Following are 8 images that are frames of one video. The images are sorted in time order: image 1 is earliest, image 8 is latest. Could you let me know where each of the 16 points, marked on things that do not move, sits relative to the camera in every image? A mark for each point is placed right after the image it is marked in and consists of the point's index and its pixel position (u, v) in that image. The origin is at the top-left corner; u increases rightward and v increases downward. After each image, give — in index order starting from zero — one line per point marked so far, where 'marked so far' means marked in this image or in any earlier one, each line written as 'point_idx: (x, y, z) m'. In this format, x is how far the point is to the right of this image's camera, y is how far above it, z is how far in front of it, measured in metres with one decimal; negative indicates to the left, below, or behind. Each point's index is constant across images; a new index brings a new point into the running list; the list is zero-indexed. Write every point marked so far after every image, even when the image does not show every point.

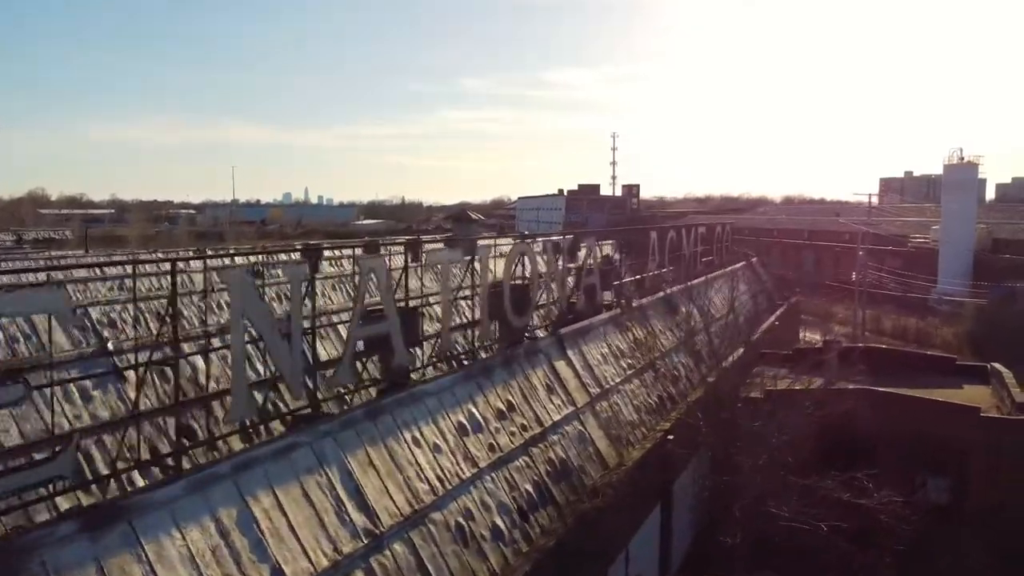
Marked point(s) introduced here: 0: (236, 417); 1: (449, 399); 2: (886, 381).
0: (-1.1, -0.5, +4.6) m
1: (-0.3, -0.6, +6.0) m
2: (+3.5, -0.9, +10.7) m
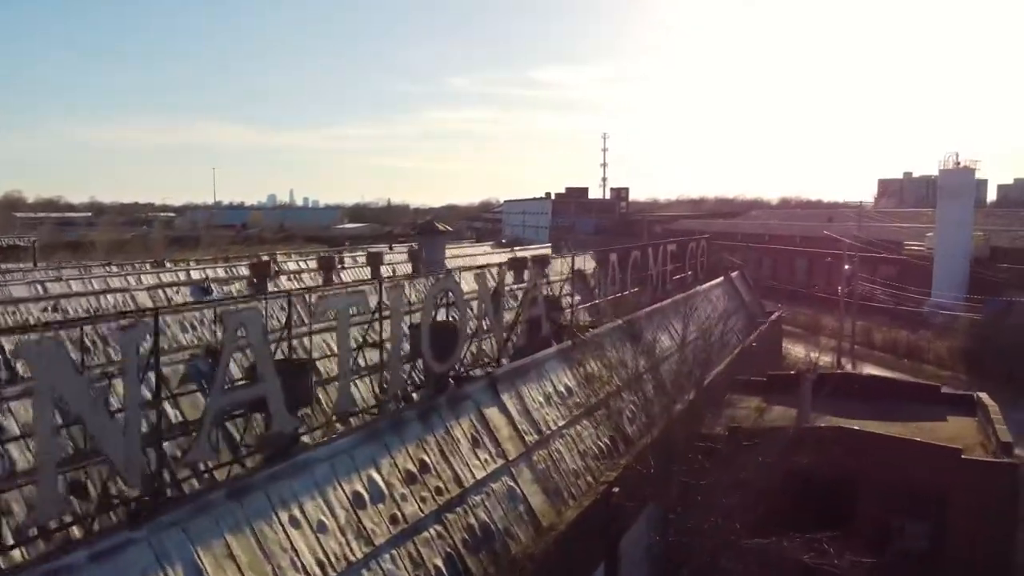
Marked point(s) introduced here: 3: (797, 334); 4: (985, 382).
0: (-1.6, -0.8, +3.8) m
1: (-0.8, -0.8, +5.3) m
2: (+3.1, -1.1, +9.9) m
3: (+4.9, -0.8, +19.4) m
4: (+6.7, -1.3, +16.0) m
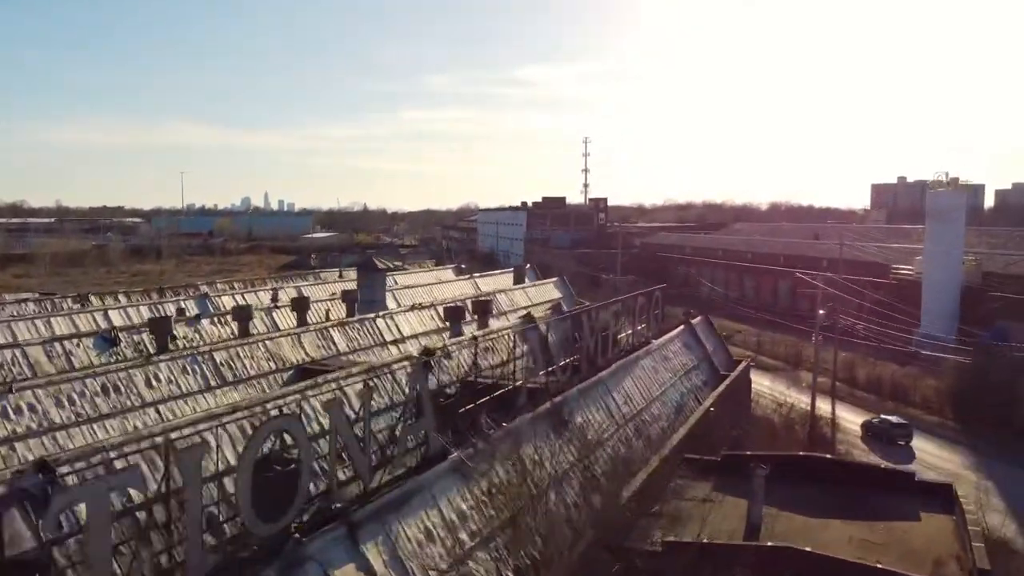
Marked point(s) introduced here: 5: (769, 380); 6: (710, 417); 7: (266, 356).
0: (-2.2, -1.4, +2.6) m
1: (-1.5, -1.5, +4.0) m
2: (+2.4, -1.7, +8.7) m
3: (+4.2, -1.3, +18.2) m
4: (+6.0, -1.9, +14.7) m
5: (+3.9, -1.4, +17.3) m
6: (+1.9, -1.3, +11.0) m
7: (-2.6, -0.7, +11.8) m
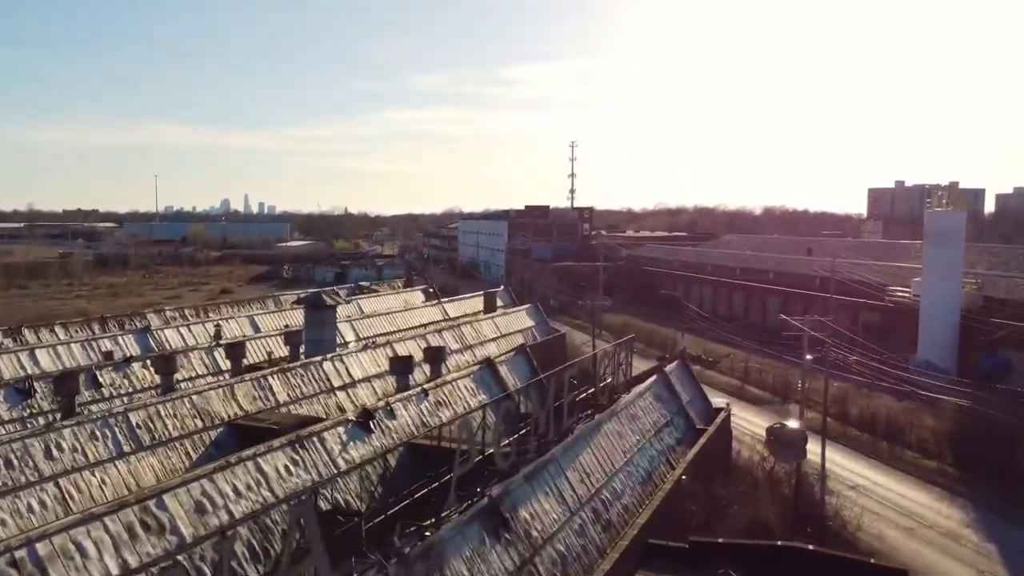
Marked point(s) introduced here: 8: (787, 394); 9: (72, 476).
0: (-2.7, -2.0, +1.4) m
1: (-1.9, -2.0, +2.9) m
2: (+2.0, -2.2, +7.6) m
3: (+3.8, -1.7, +17.0) m
4: (+5.5, -2.3, +13.6) m
5: (+3.5, -1.8, +16.2) m
6: (+1.5, -1.7, +9.9) m
7: (-3.0, -1.2, +10.7) m
8: (+4.2, -1.6, +17.2) m
9: (-3.5, -1.5, +9.1) m
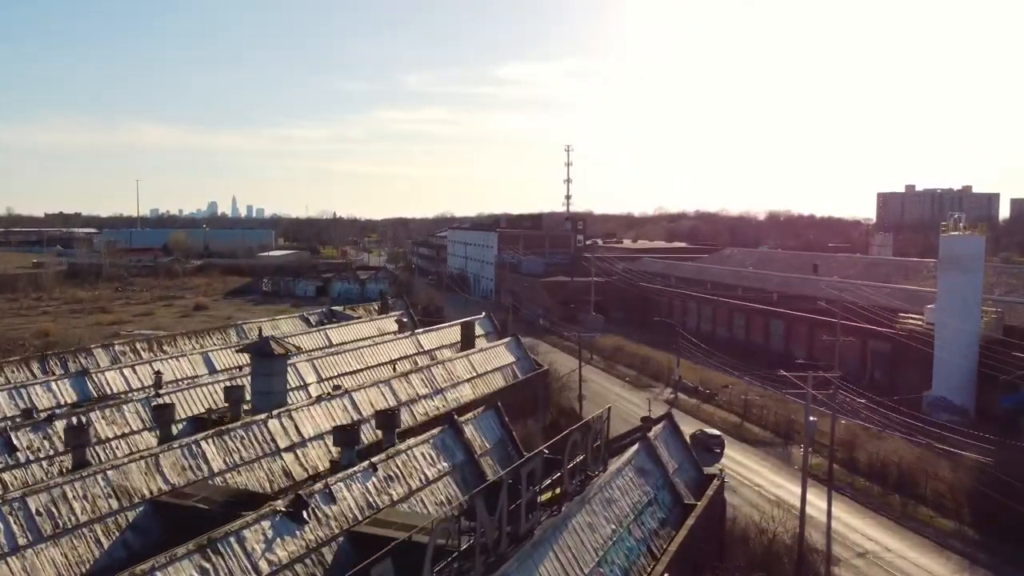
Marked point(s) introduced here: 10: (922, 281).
0: (-3.1, -2.6, +0.1) m
1: (-2.3, -2.6, +1.6) m
2: (+1.6, -2.7, +6.2) m
3: (+3.5, -2.1, +15.7) m
4: (+5.2, -2.8, +12.2) m
5: (+3.2, -2.3, +14.9) m
6: (+1.1, -2.2, +8.6) m
7: (-3.3, -1.7, +9.4) m
8: (+3.9, -2.0, +15.8) m
9: (-3.8, -2.0, +7.8) m
10: (+6.9, +0.1, +19.1) m
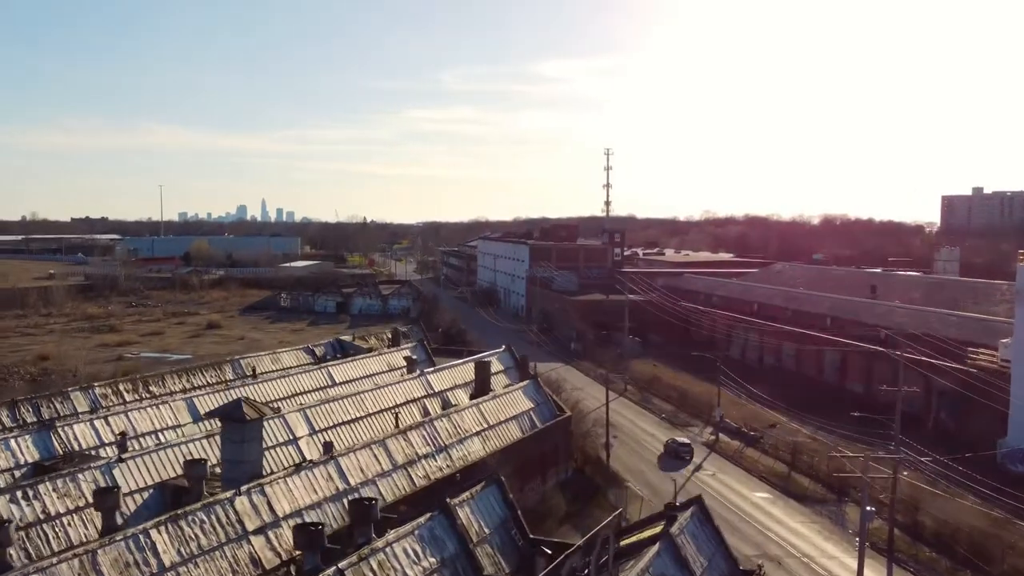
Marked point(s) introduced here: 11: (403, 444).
0: (-3.6, -3.2, -1.3) m
1: (-2.7, -3.2, +0.1) m
2: (+1.4, -3.3, +4.6) m
3: (+3.7, -2.6, +13.9) m
4: (+5.3, -3.3, +10.4) m
5: (+3.4, -2.7, +13.1) m
6: (+1.0, -2.8, +6.9) m
7: (-3.4, -2.2, +7.9) m
8: (+4.1, -2.5, +14.1) m
9: (-4.0, -2.6, +6.4) m
10: (+7.3, -0.4, +17.2) m
11: (-1.1, -1.6, +11.8) m
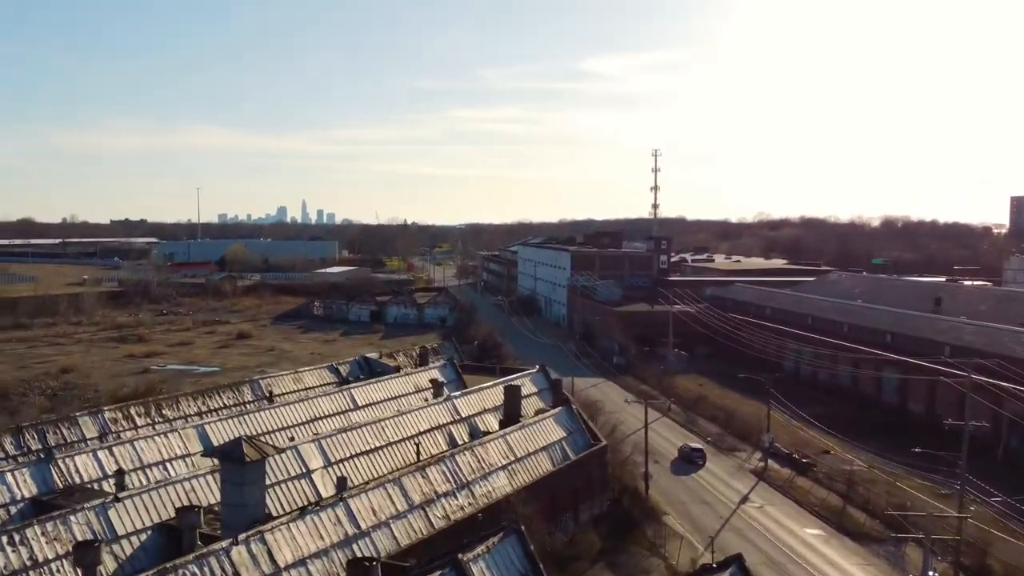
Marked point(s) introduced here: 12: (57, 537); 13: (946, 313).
0: (-3.9, -3.5, -2.0) m
1: (-3.0, -3.5, -0.7) m
2: (+1.3, -3.6, +3.6) m
3: (+4.0, -2.8, +12.8) m
4: (+5.5, -3.5, +9.2) m
5: (+3.7, -3.0, +12.1) m
6: (+1.1, -3.0, +6.0) m
7: (-3.3, -2.5, +7.2) m
8: (+4.5, -2.7, +13.0) m
9: (-4.0, -2.8, +5.6) m
10: (+7.8, -0.6, +15.9) m
11: (-0.9, -1.8, +10.9) m
12: (-3.8, -2.1, +9.5) m
13: (+6.7, -0.4, +17.5) m
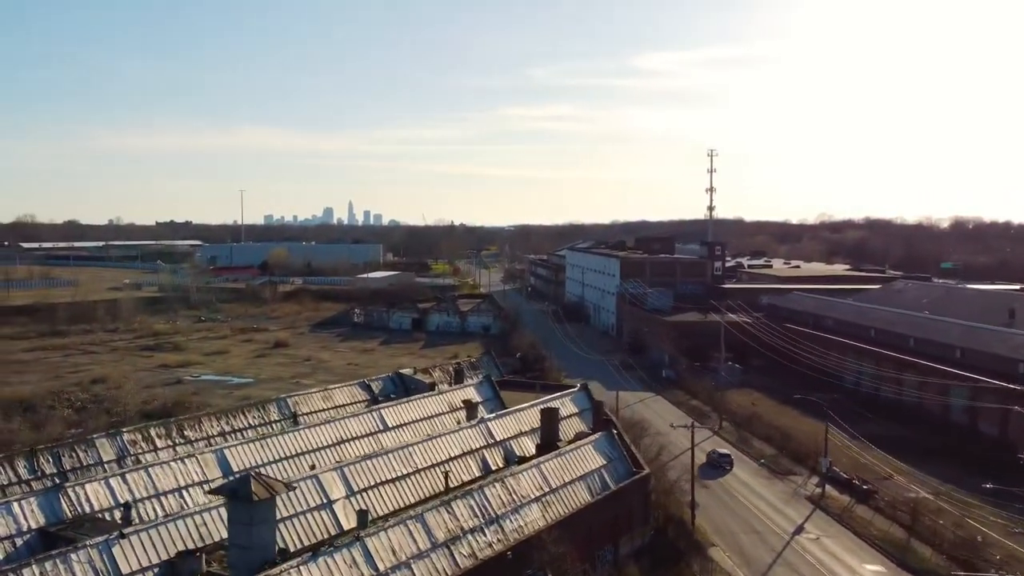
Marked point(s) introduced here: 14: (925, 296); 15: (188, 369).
0: (-4.3, -3.7, -2.6) m
1: (-3.3, -3.7, -1.3) m
2: (+1.2, -3.8, +2.7) m
3: (+4.4, -3.0, +11.8) m
4: (+5.7, -3.7, +8.1) m
5: (+4.0, -3.2, +11.0) m
6: (+1.1, -3.3, +5.1) m
7: (-3.2, -2.7, +6.5) m
8: (+4.9, -2.9, +11.9) m
9: (-3.9, -3.0, +5.0) m
10: (+8.3, -0.7, +14.6) m
11: (-0.6, -2.0, +10.1) m
12: (-3.6, -2.3, +8.9) m
13: (+7.3, -0.5, +16.3) m
14: (+6.9, -0.1, +19.1) m
15: (-5.6, -1.4, +19.7) m
